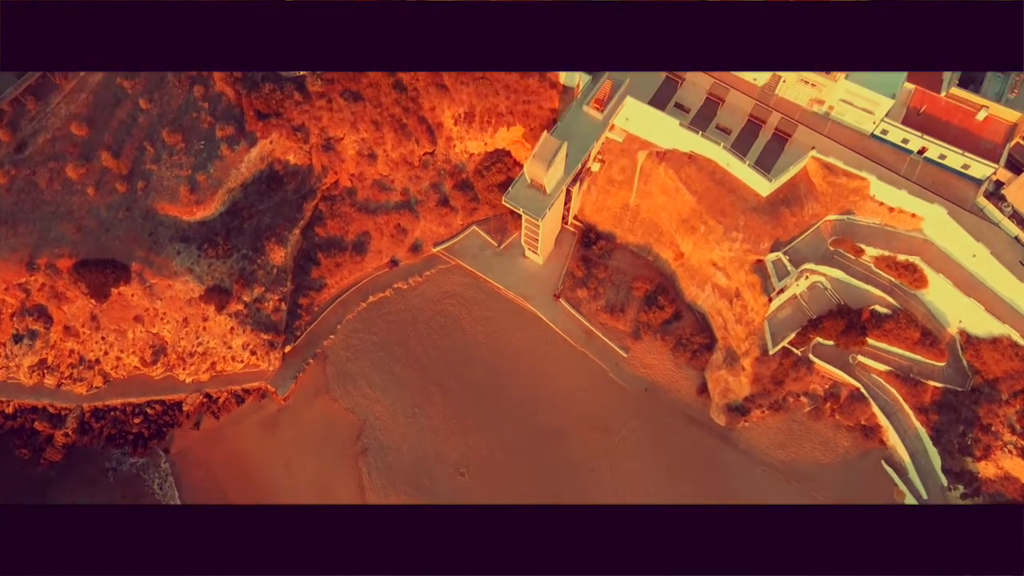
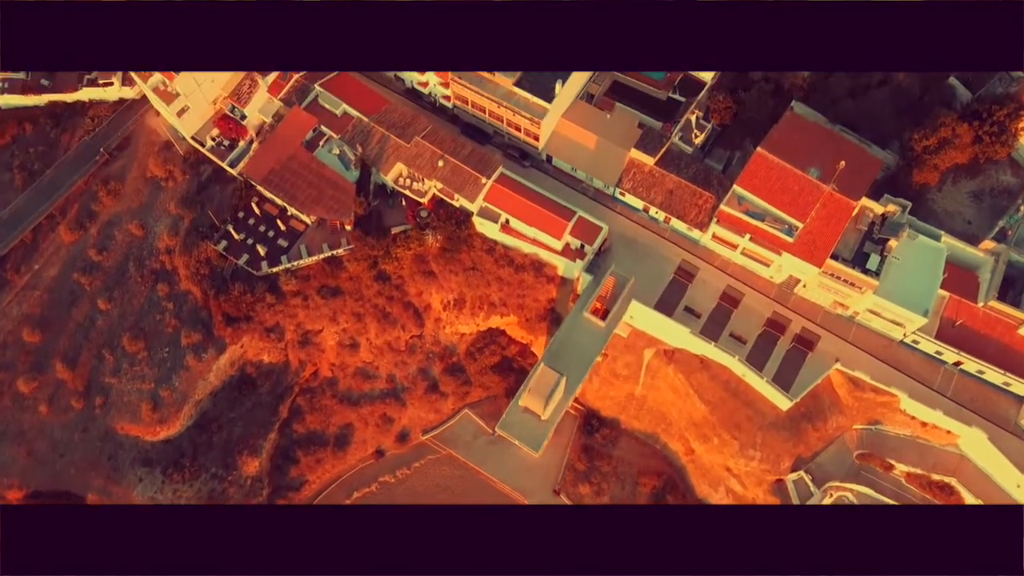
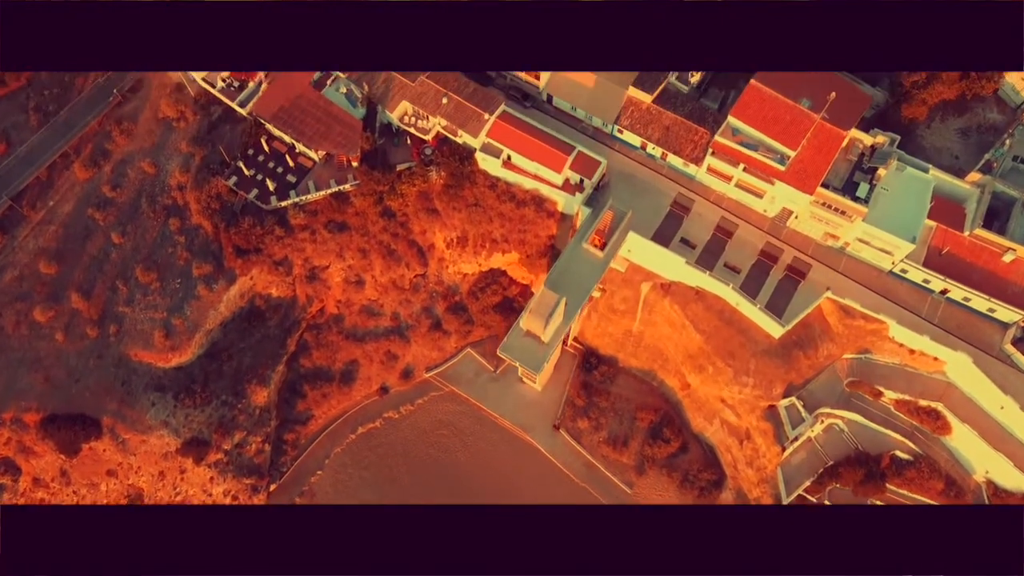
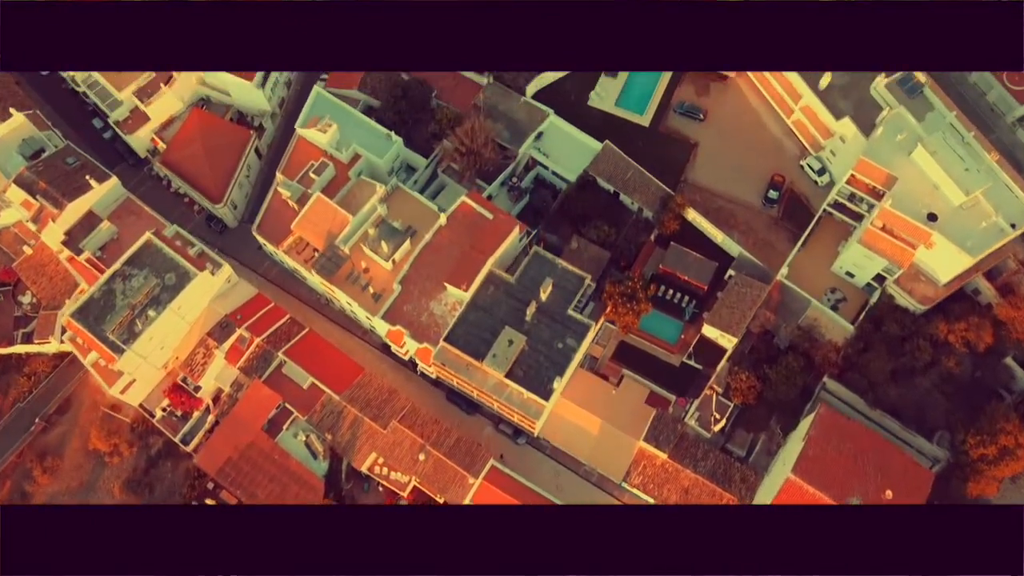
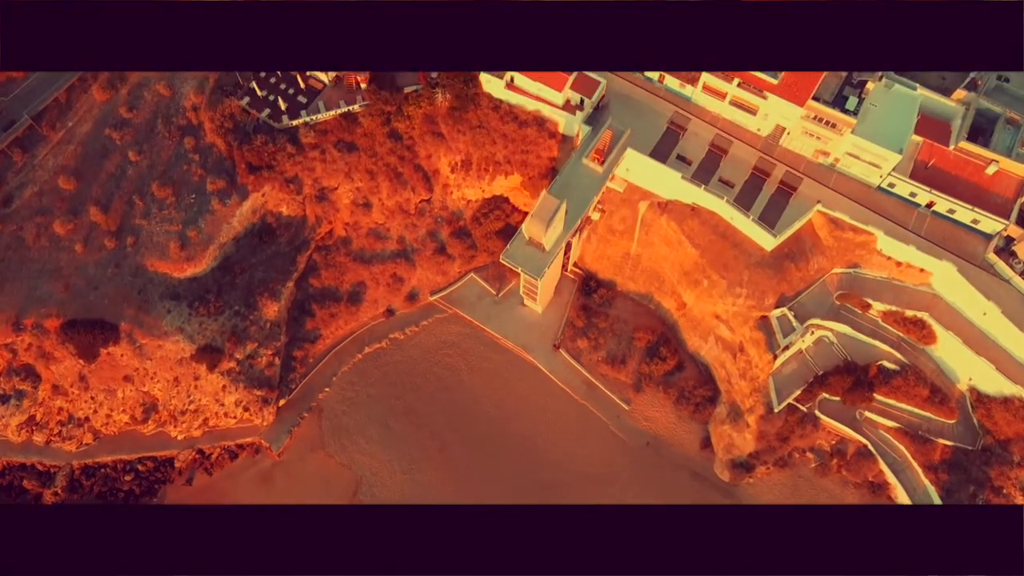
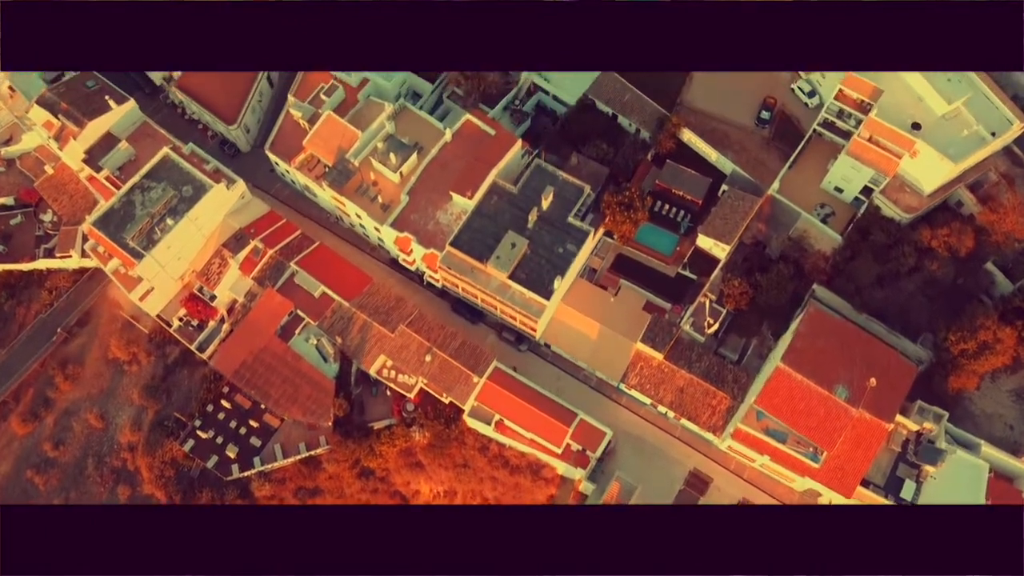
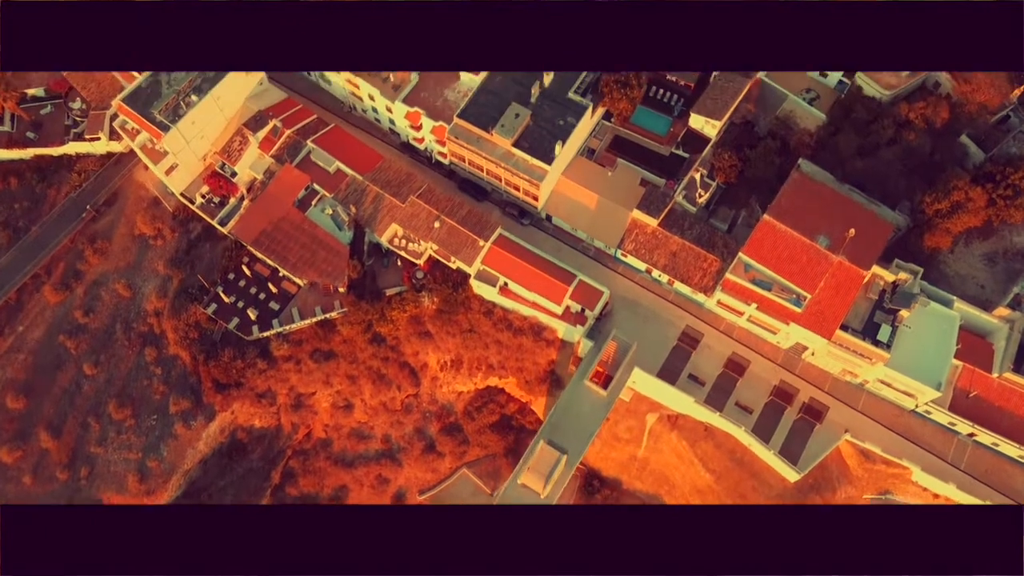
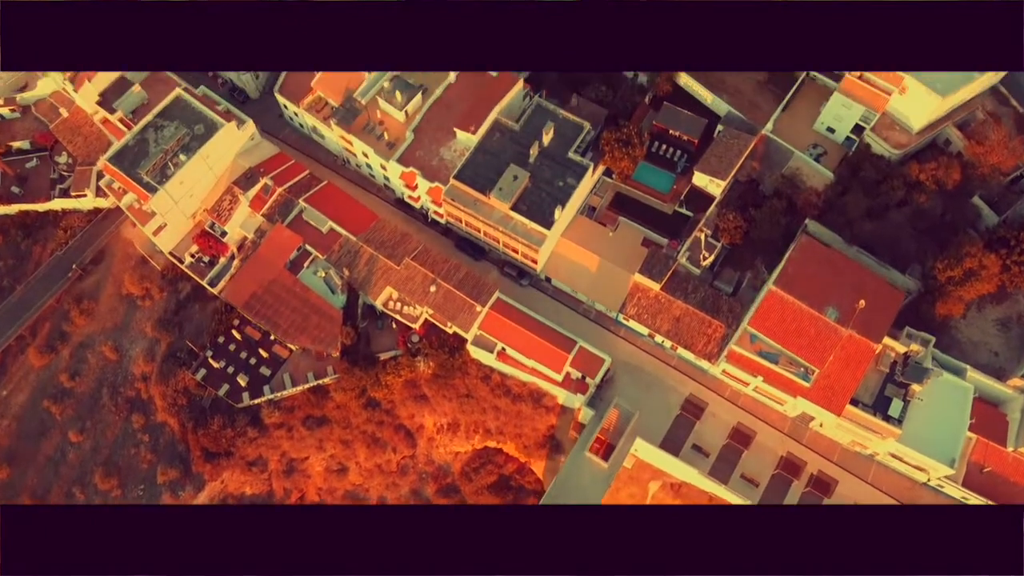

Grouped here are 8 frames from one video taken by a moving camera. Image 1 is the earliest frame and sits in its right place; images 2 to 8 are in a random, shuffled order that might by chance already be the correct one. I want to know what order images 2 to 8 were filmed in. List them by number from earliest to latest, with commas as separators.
5, 3, 2, 7, 8, 6, 4
